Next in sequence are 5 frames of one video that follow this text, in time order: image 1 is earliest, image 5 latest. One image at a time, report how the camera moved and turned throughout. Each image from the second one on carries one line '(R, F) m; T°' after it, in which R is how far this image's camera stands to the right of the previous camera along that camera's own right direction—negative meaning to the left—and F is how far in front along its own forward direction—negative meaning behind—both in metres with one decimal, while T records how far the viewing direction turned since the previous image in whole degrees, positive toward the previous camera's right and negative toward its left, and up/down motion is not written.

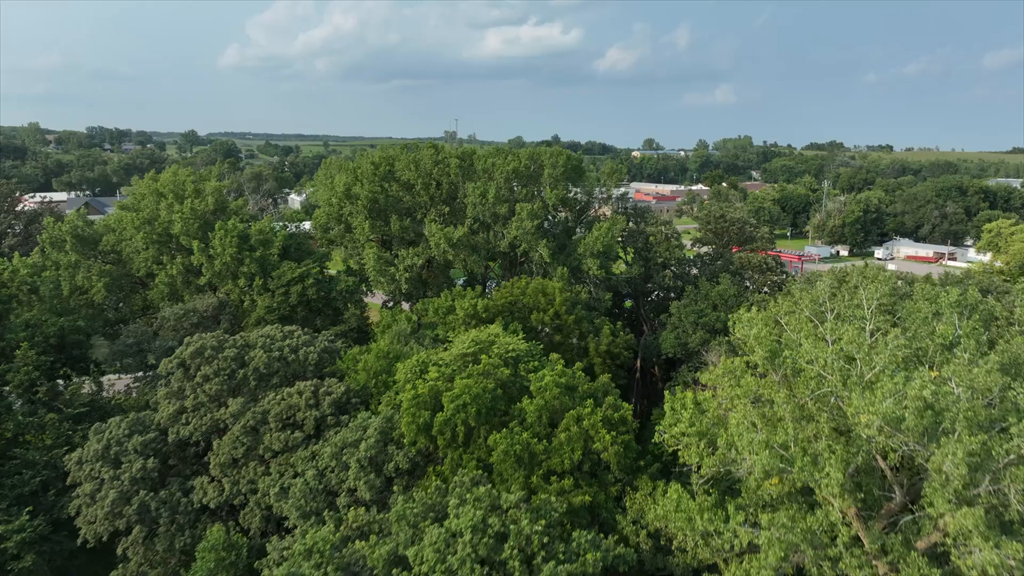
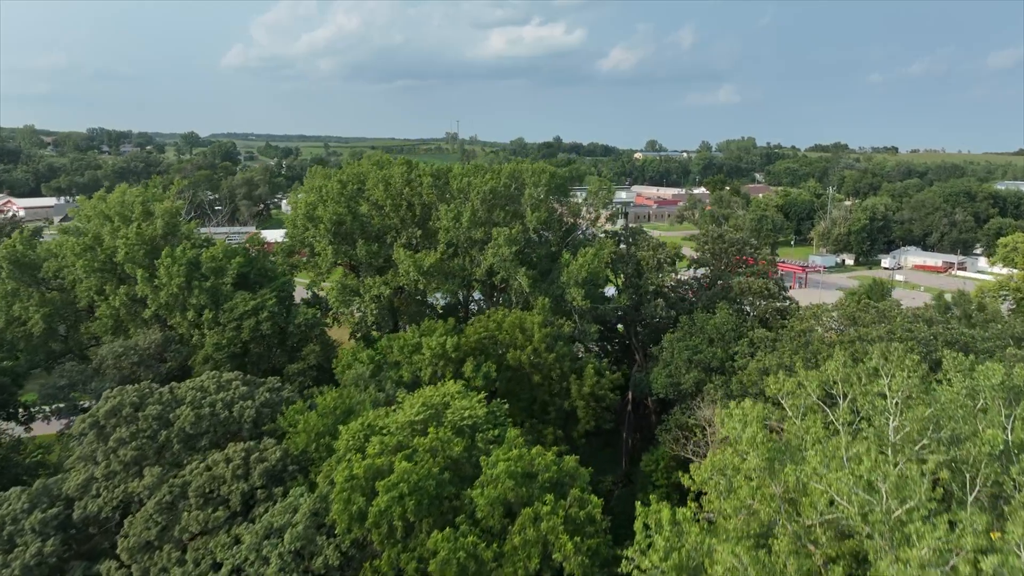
(+0.6, +1.7) m; 0°
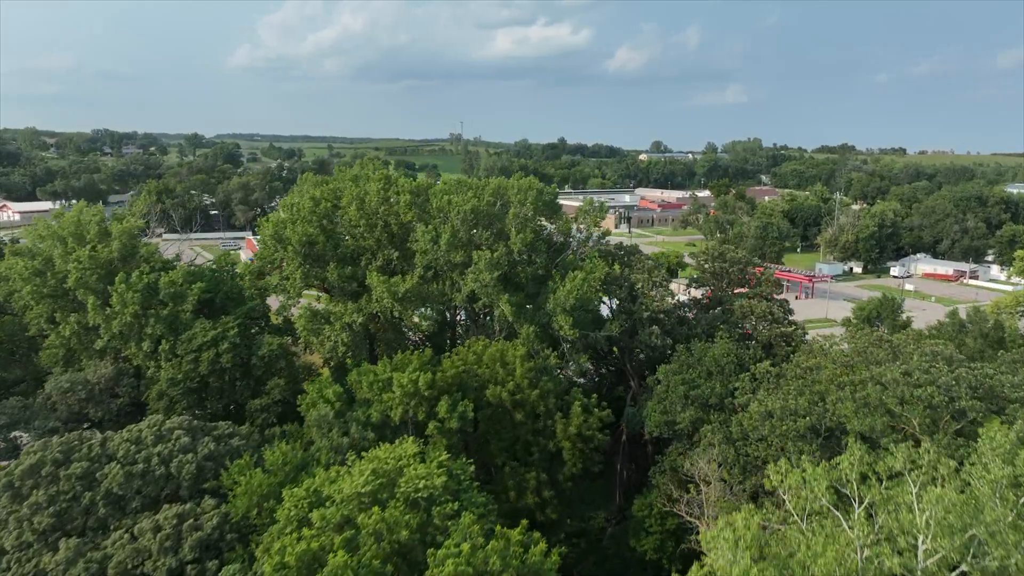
(+0.5, +1.3) m; 0°
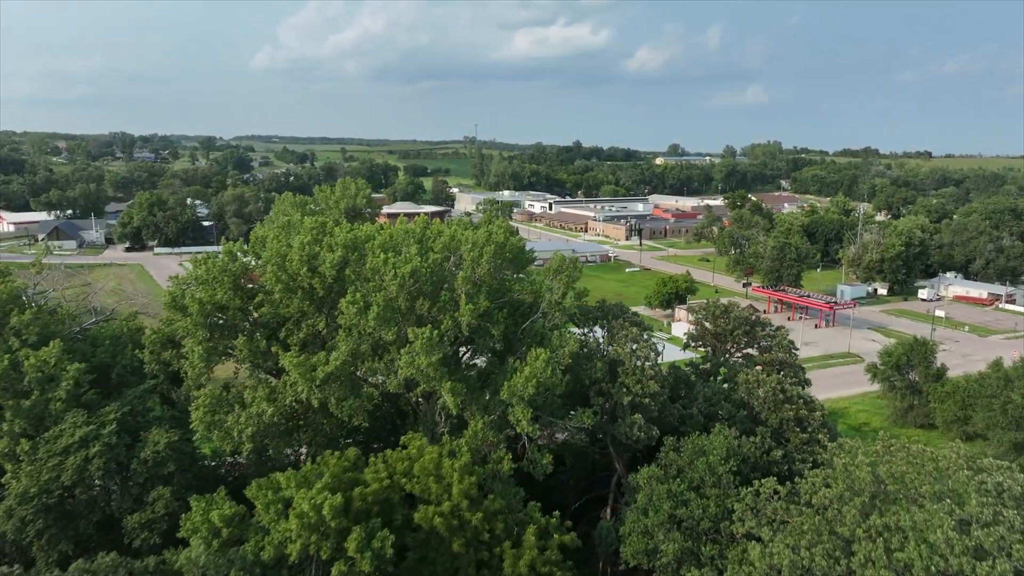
(+1.3, +3.1) m; -1°
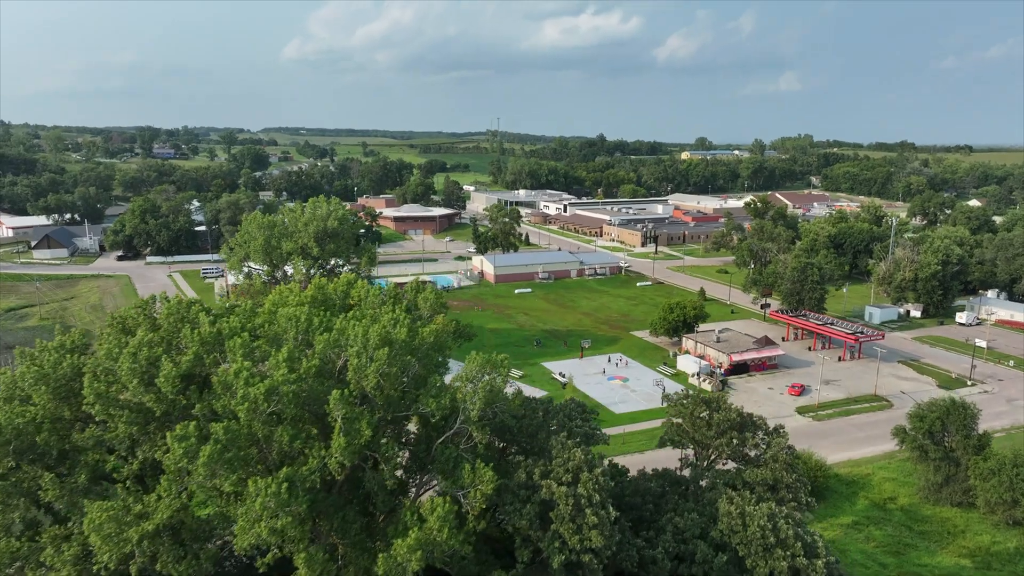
(+1.9, +3.5) m; -2°
